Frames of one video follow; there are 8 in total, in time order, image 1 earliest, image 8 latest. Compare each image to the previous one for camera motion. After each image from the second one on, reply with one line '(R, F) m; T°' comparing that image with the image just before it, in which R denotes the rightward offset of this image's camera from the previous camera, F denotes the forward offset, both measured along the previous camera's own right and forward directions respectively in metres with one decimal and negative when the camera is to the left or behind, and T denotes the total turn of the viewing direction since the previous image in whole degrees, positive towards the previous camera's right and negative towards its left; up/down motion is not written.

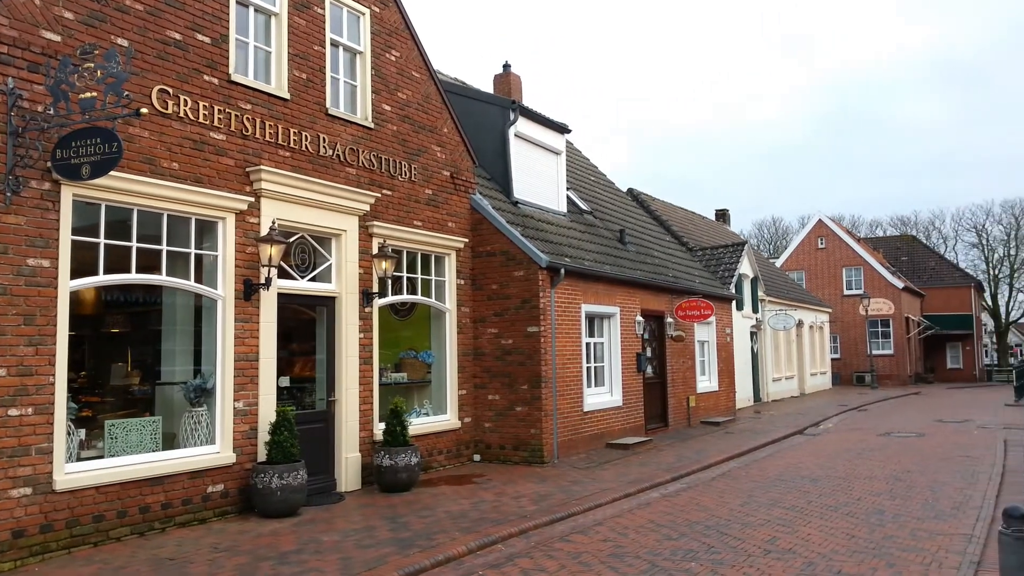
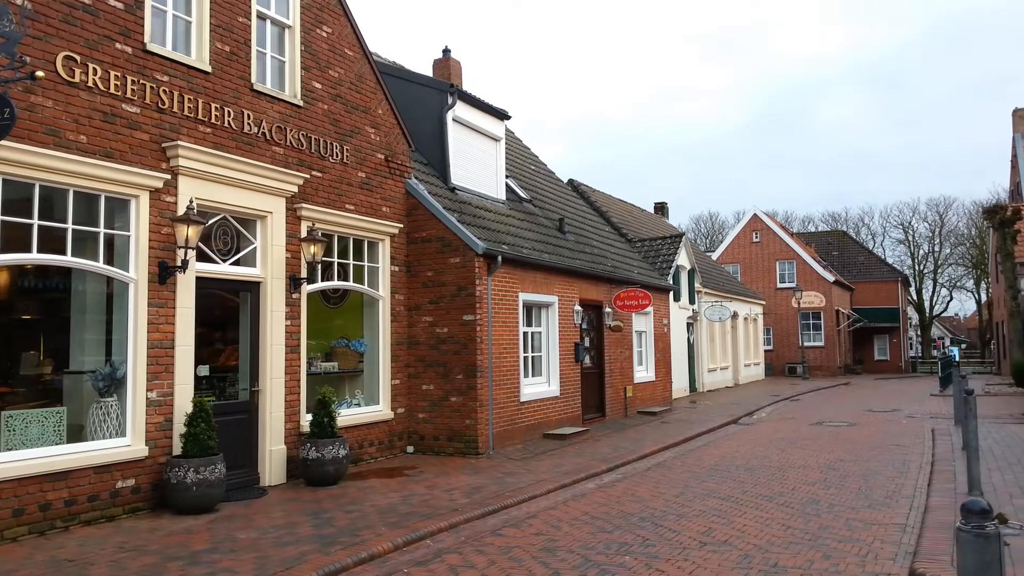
(+0.1, +0.3) m; +4°
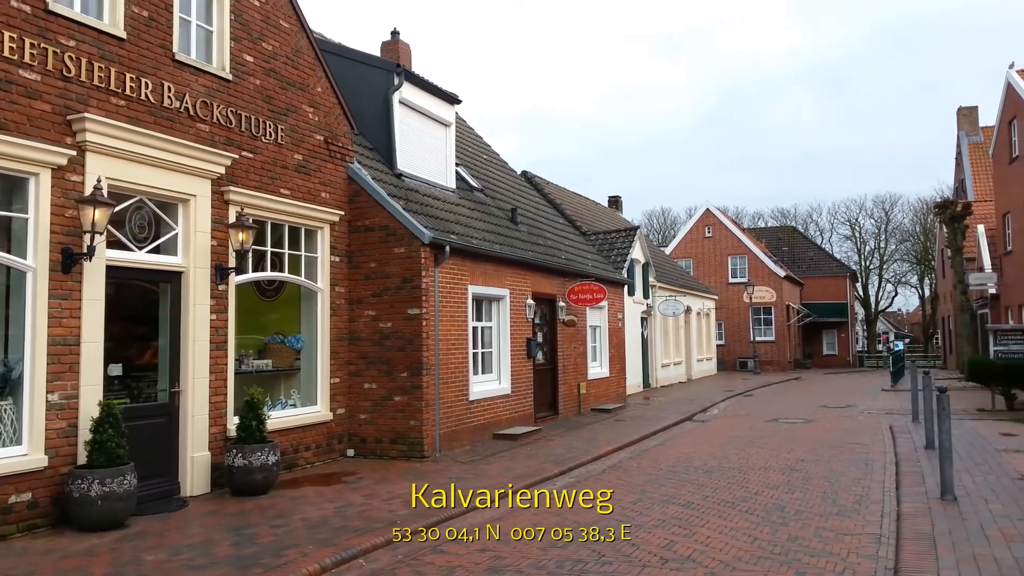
(+0.1, +0.6) m; +3°
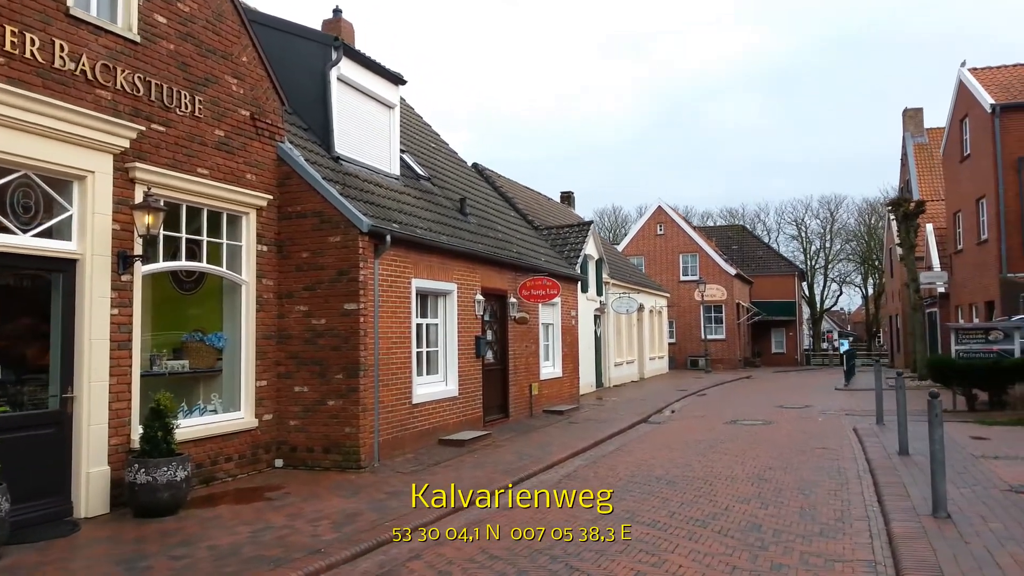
(0.0, +0.9) m; +3°
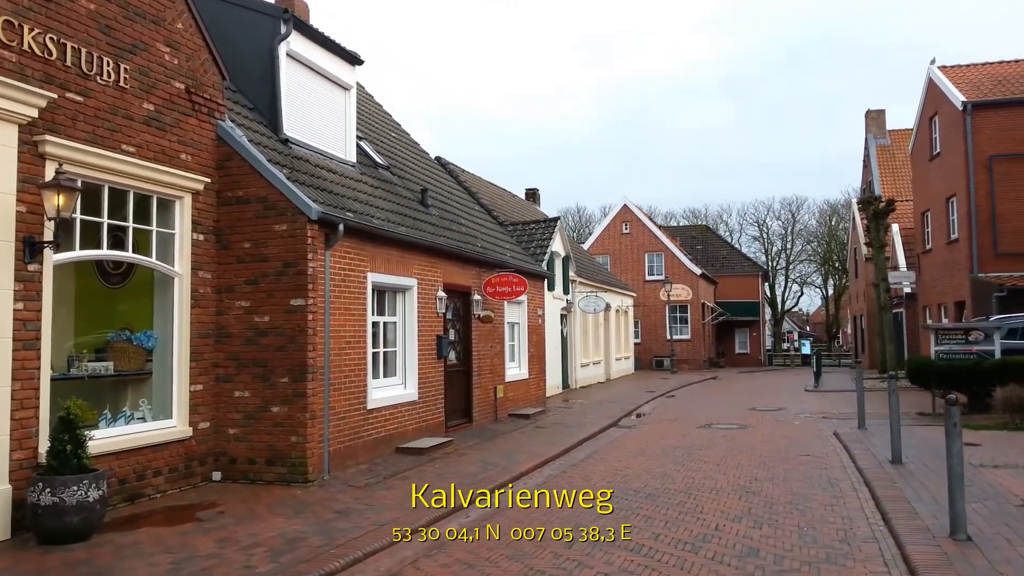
(0.0, +0.8) m; +3°
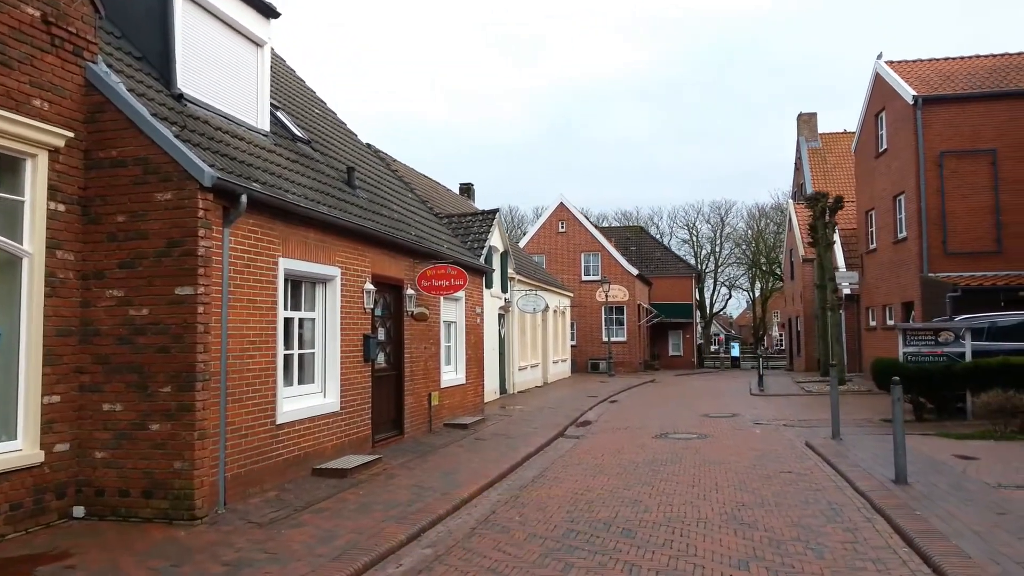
(-0.1, +1.6) m; +5°
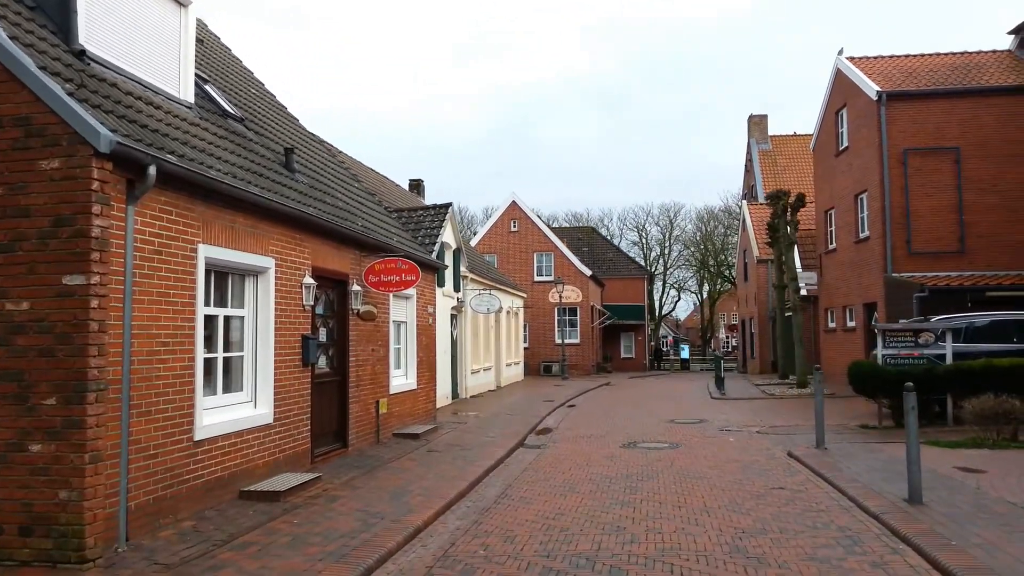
(-0.1, +1.1) m; +4°
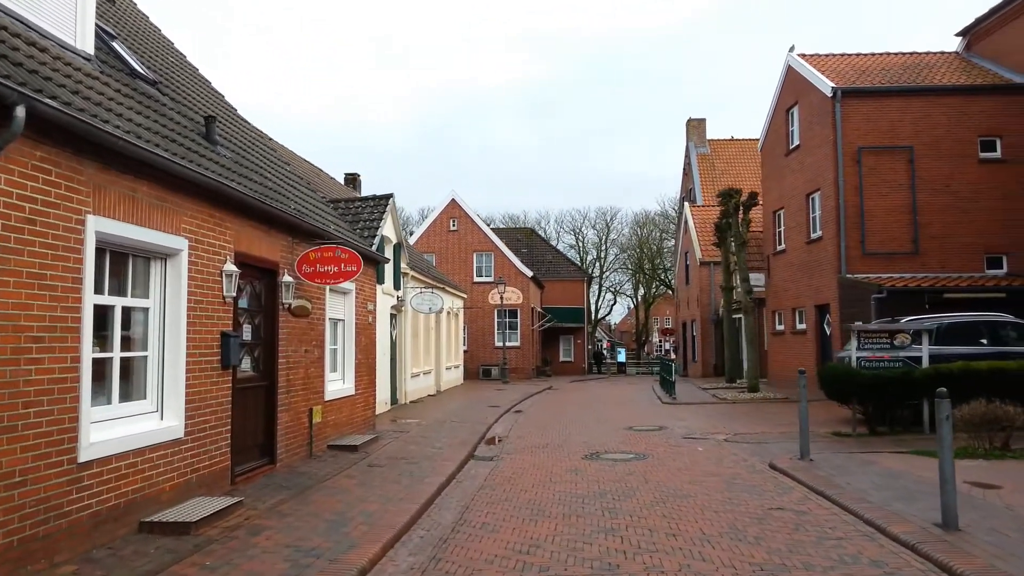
(-0.2, +1.2) m; +5°
